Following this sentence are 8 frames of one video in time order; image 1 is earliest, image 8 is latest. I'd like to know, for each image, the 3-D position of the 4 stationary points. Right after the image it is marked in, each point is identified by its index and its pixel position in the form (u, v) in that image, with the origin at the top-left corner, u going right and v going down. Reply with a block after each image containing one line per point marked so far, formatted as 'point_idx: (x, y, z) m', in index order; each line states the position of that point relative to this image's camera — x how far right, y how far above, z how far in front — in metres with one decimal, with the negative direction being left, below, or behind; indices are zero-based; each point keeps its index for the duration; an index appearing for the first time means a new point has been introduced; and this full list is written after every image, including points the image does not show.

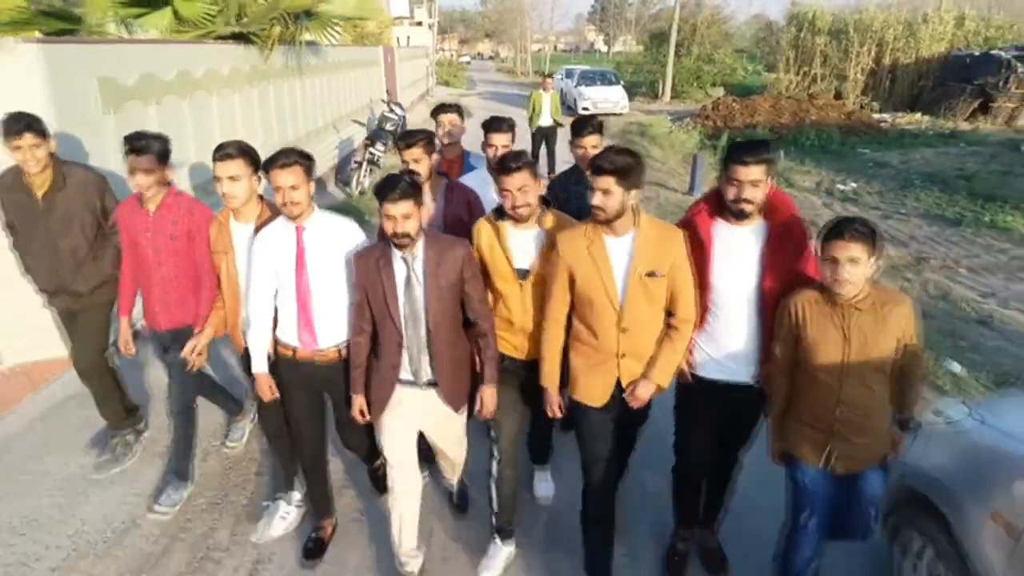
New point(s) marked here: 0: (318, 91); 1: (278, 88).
0: (-2.6, +2.7, +9.5) m
1: (-2.6, +2.3, +8.0) m
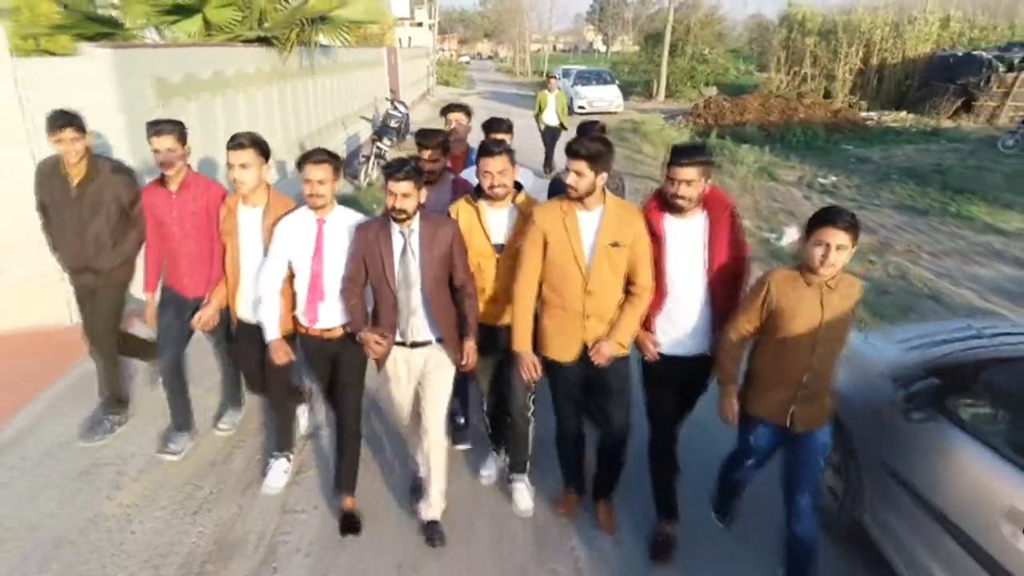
0: (-2.7, +2.9, +10.1) m
1: (-2.7, +2.5, +8.7) m
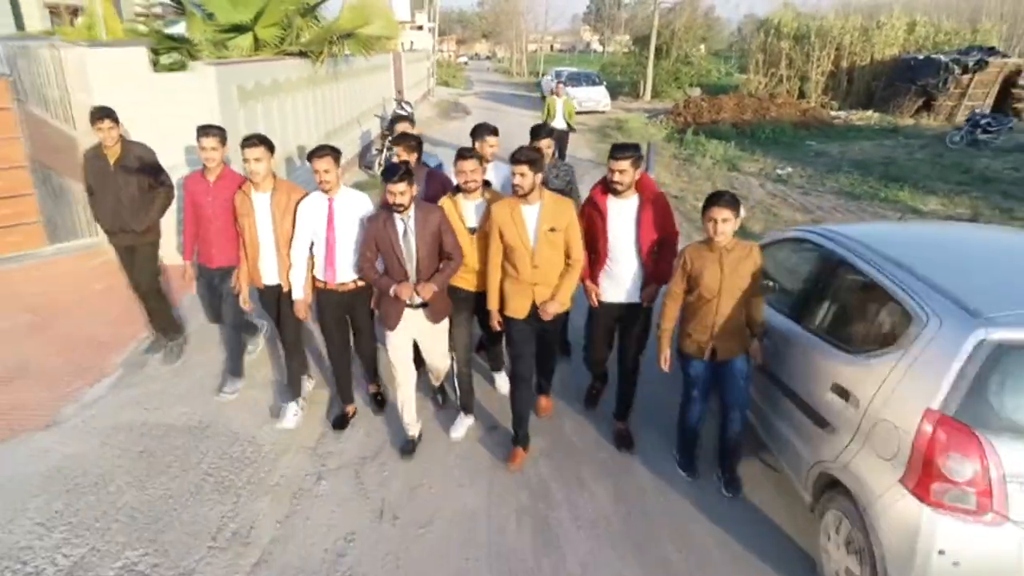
0: (-2.8, +3.3, +11.8) m
1: (-2.8, +2.9, +10.3) m
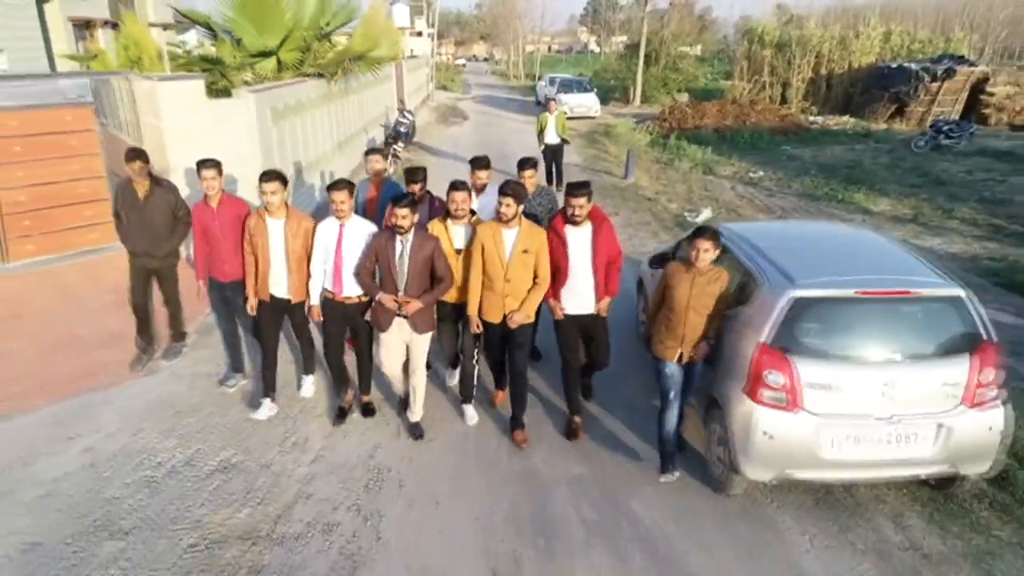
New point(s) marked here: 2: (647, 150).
0: (-2.9, +3.4, +13.0) m
1: (-2.9, +3.1, +11.5) m
2: (+3.5, +3.6, +17.5) m
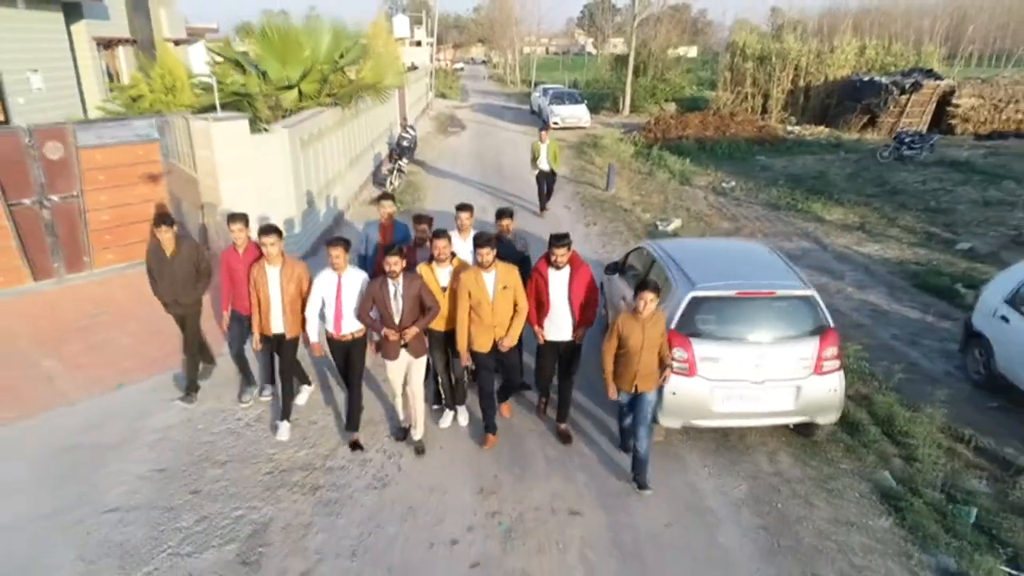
0: (-3.1, +3.4, +14.4) m
1: (-3.1, +3.0, +12.9) m
2: (+3.3, +3.5, +18.9) m
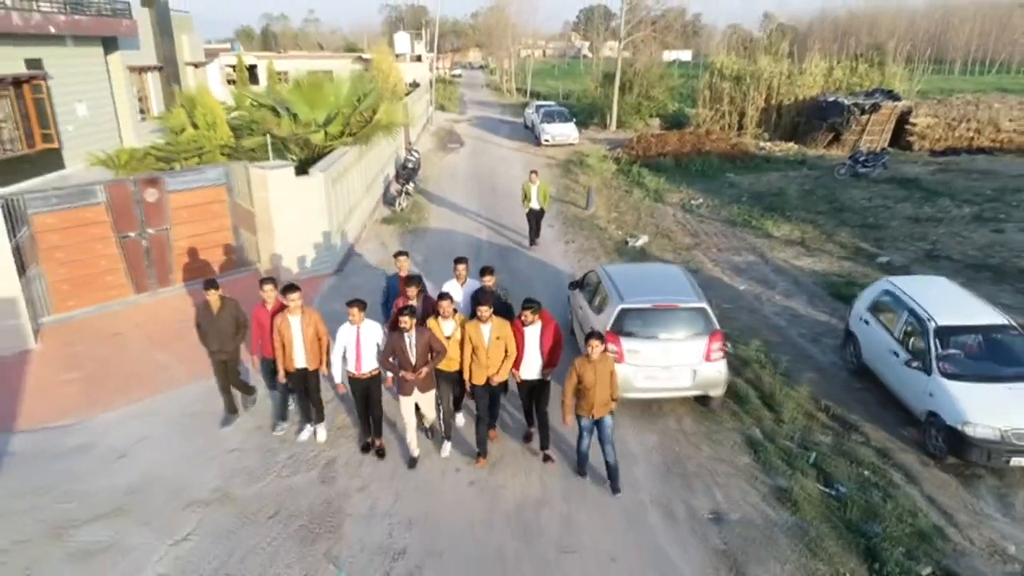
0: (-3.3, +3.2, +16.6) m
1: (-3.3, +2.9, +15.1) m
2: (+3.1, +3.4, +21.1) m
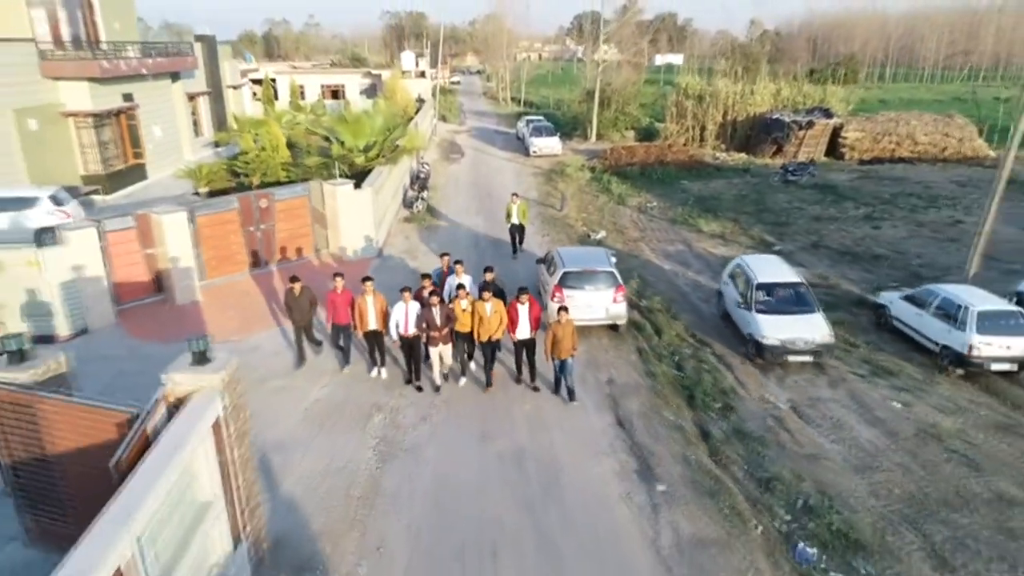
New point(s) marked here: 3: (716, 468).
0: (-3.6, +3.7, +21.3) m
1: (-3.5, +3.4, +19.9) m
2: (+2.8, +3.9, +25.9) m
3: (+2.6, -2.3, +8.6) m
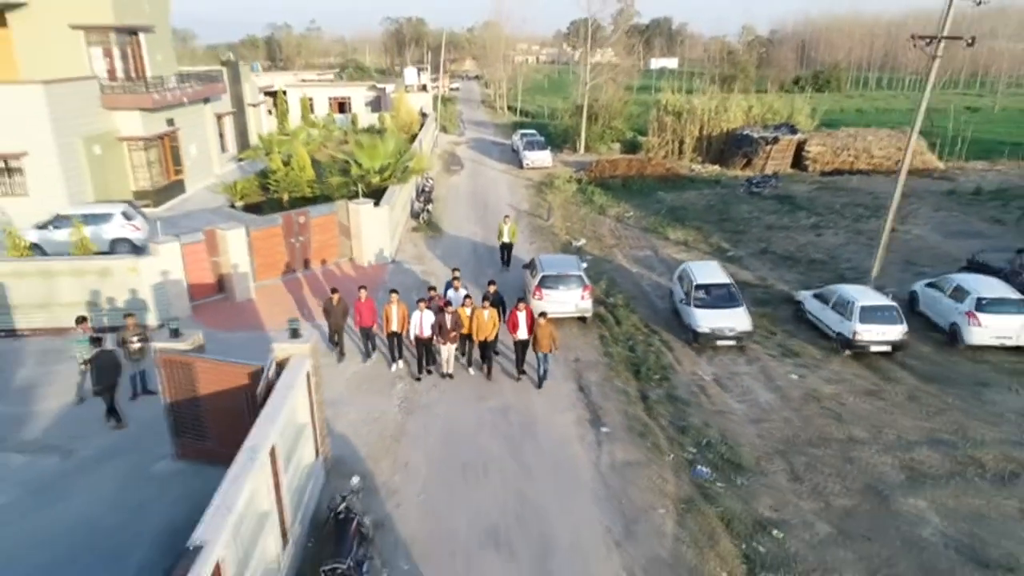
0: (-3.8, +3.7, +24.5) m
1: (-3.8, +3.4, +23.1) m
2: (+2.6, +3.9, +29.1) m
3: (+2.4, -2.3, +11.8) m
